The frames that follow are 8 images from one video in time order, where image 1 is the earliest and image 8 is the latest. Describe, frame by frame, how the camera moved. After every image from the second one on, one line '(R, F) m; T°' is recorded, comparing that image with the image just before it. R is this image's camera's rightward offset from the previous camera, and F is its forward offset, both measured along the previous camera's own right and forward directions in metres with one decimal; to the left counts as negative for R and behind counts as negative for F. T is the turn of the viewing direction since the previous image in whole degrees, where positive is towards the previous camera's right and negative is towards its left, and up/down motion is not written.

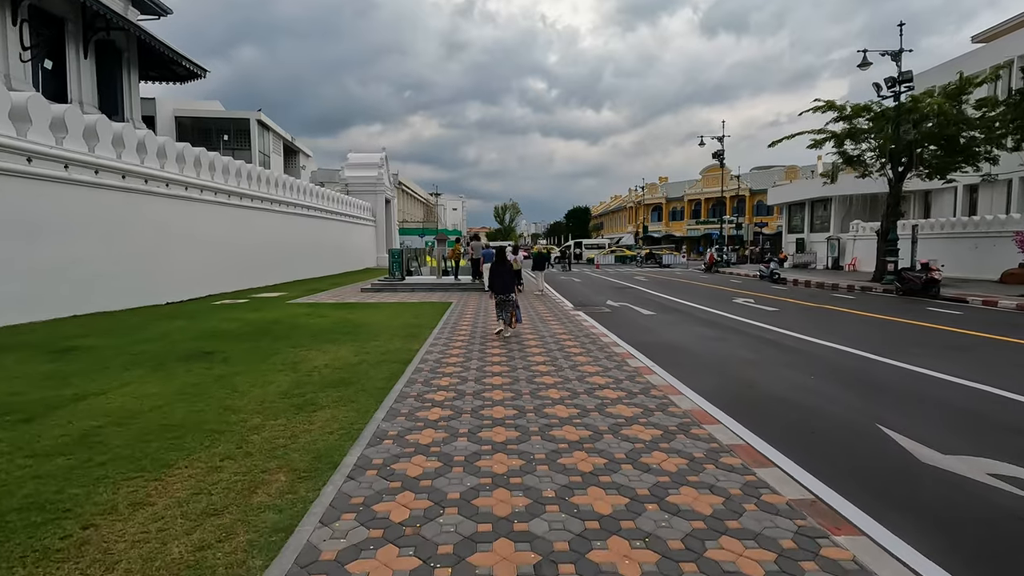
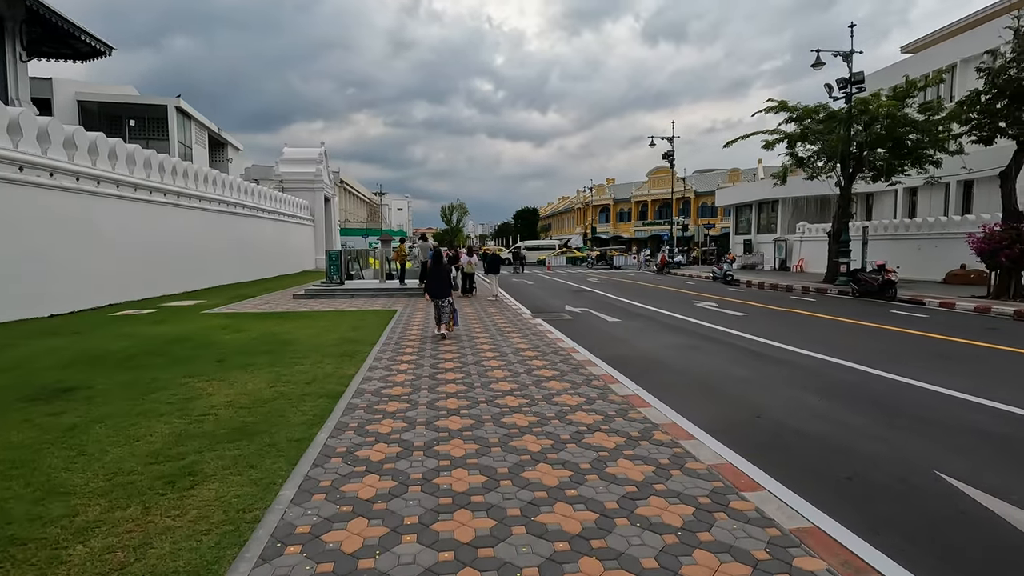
(-0.1, +1.4) m; +6°
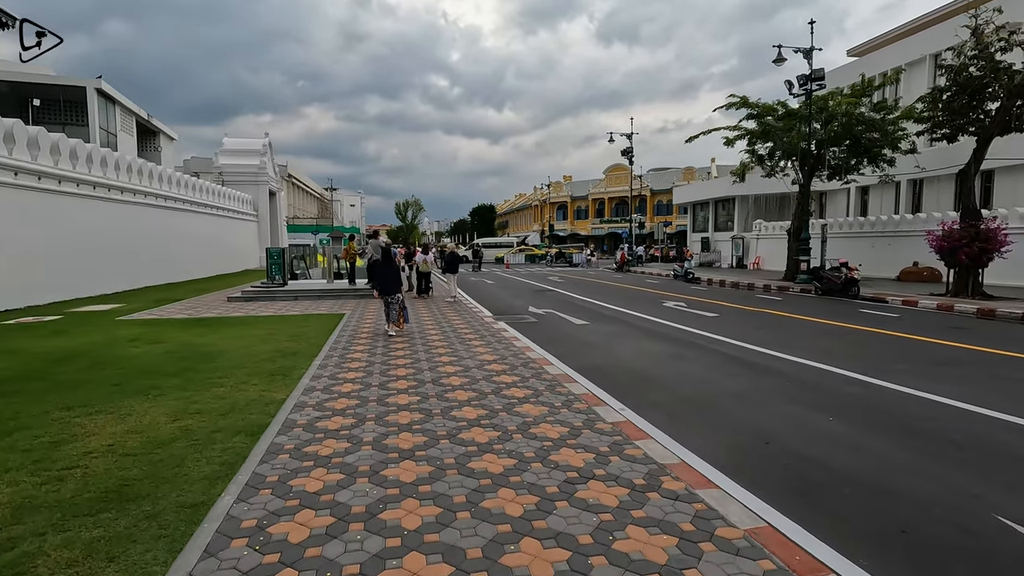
(-0.1, +1.1) m; +5°
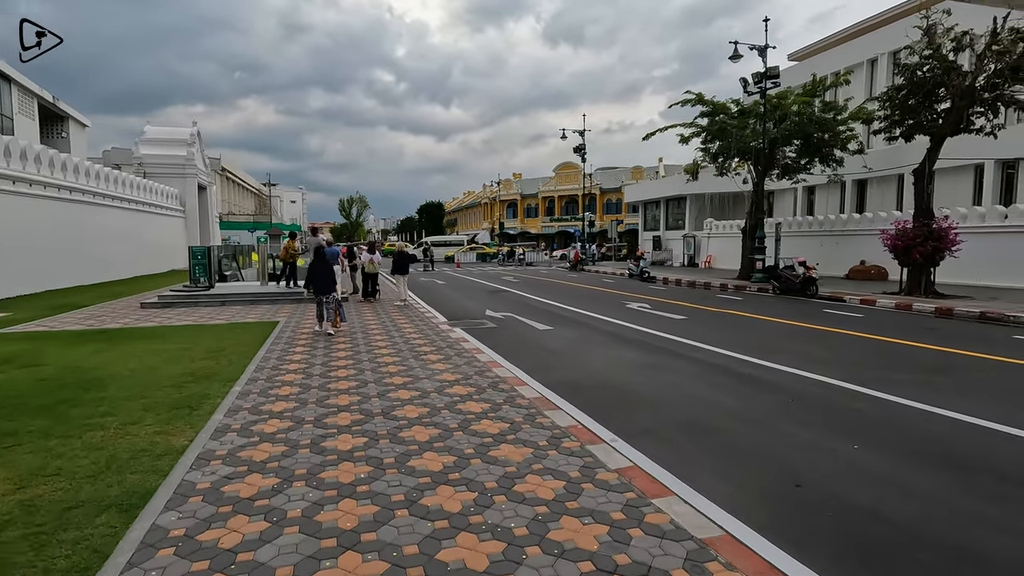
(-0.2, +1.1) m; +6°
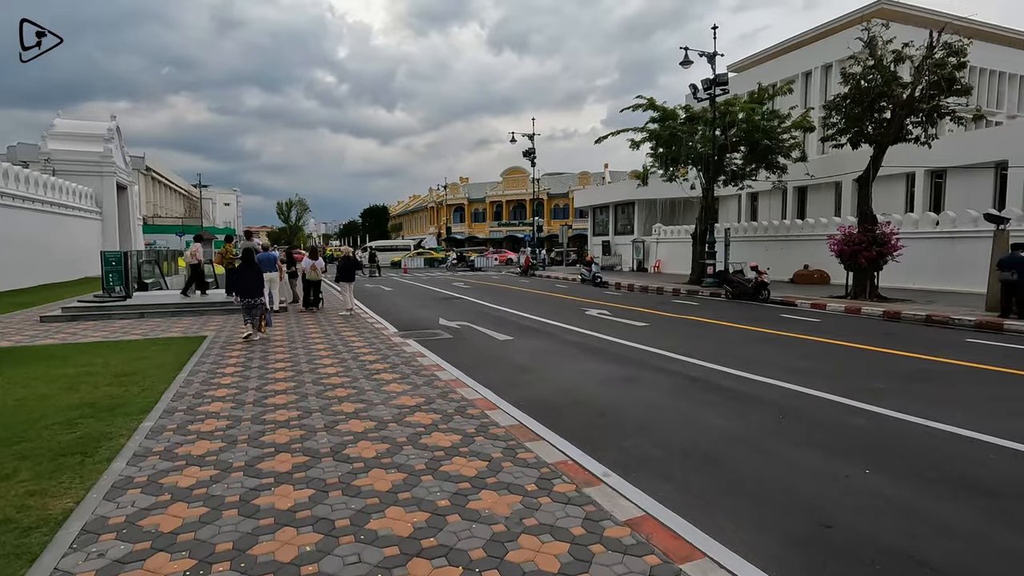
(-0.2, +0.7) m; +6°
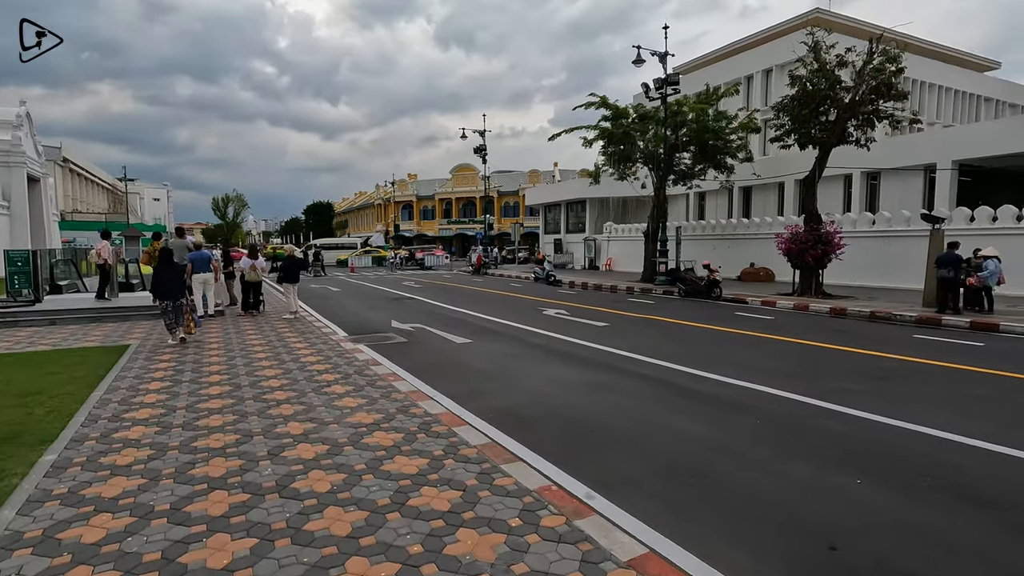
(-0.2, +0.5) m; +5°
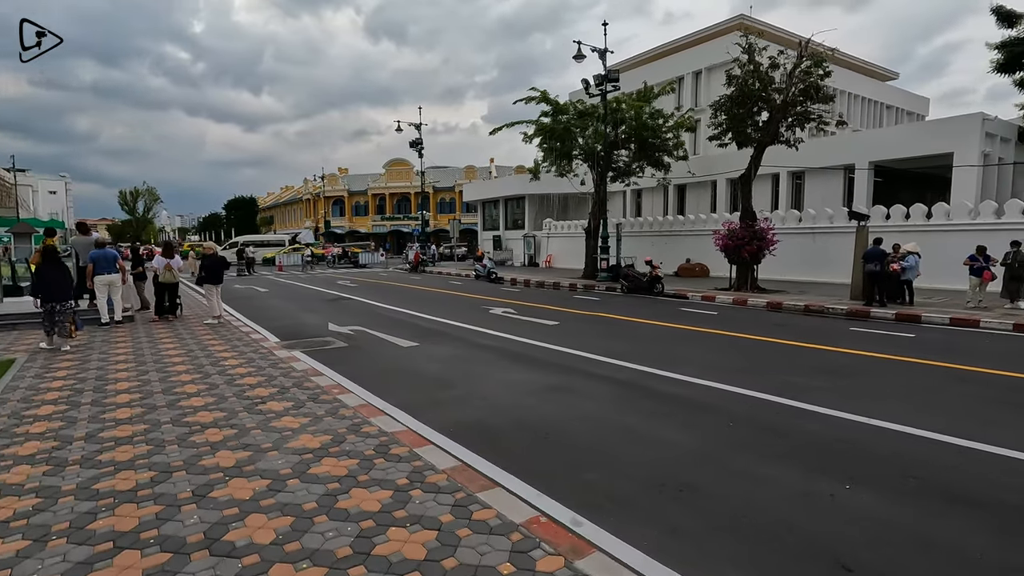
(-0.3, +0.5) m; +7°
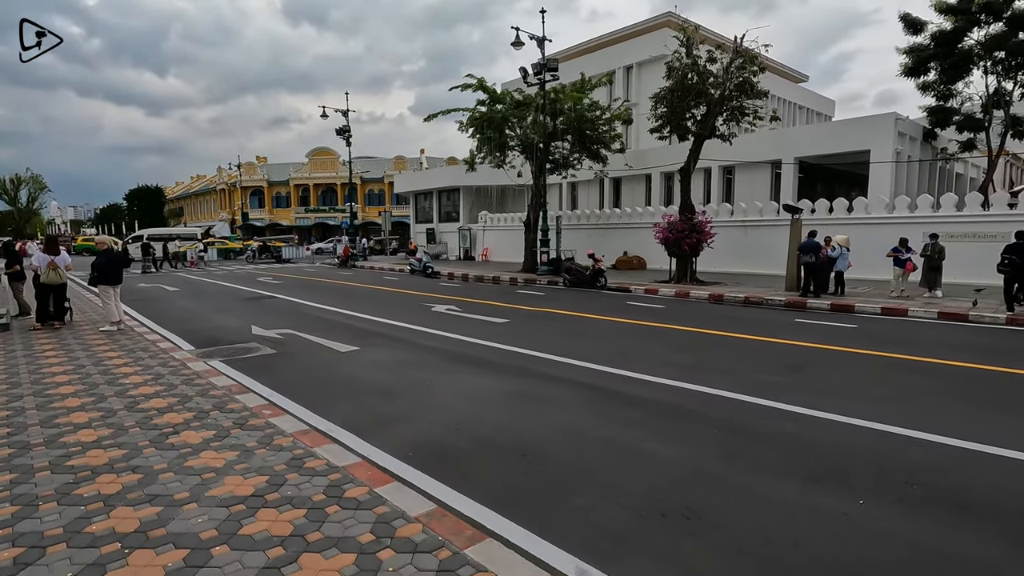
(-0.3, +0.7) m; +7°
